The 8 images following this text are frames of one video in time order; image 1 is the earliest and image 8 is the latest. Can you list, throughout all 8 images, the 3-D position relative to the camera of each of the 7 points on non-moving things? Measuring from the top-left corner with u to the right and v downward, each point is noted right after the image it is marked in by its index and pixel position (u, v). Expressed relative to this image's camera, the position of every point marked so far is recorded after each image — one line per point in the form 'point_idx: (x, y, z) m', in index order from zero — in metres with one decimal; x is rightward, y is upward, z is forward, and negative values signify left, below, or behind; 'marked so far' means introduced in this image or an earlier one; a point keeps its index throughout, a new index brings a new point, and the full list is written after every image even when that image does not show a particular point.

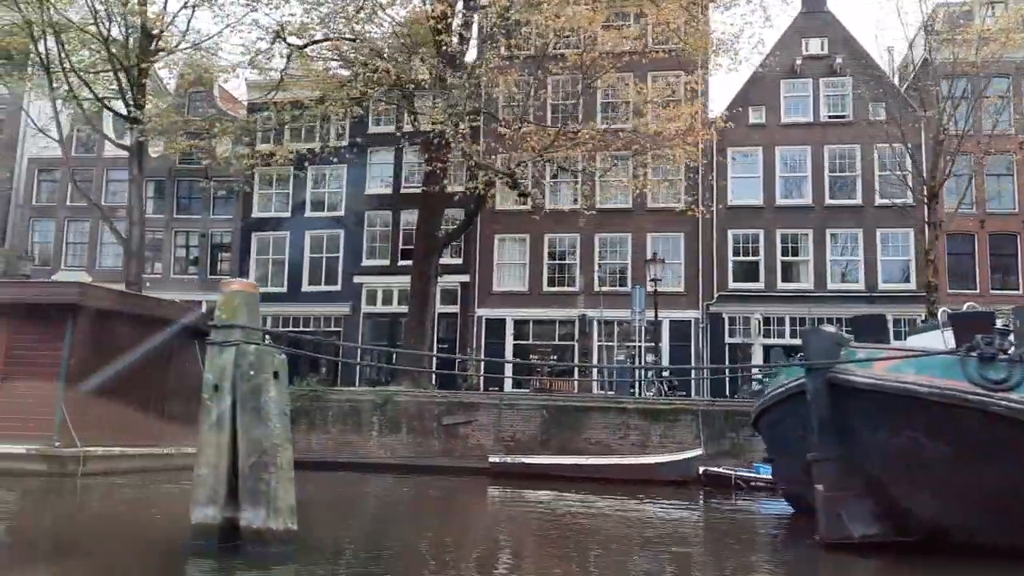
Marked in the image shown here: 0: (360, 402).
0: (-2.6, -2.0, +15.2) m
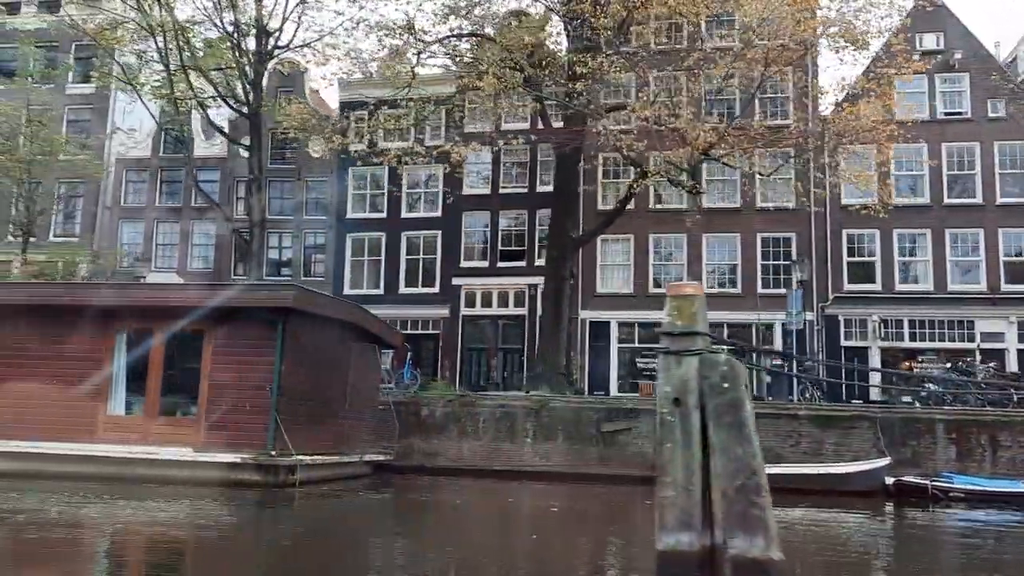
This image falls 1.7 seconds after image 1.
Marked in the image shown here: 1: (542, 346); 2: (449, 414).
0: (0.0, -2.0, +14.7) m
1: (+0.6, -1.1, +17.0) m
2: (-1.1, -2.1, +14.9) m
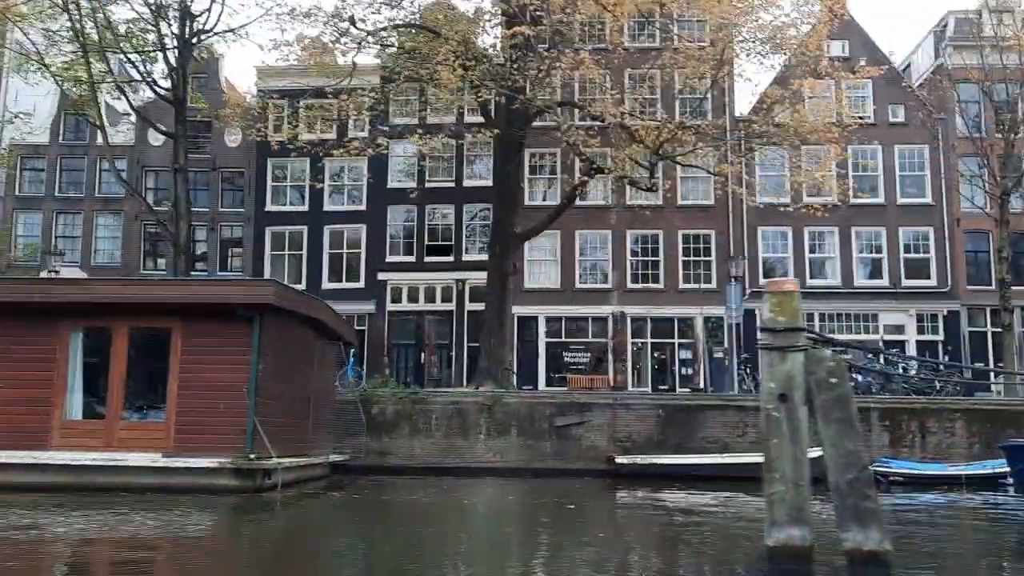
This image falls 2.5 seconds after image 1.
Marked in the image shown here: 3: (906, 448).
0: (-0.8, -1.9, +14.6) m
1: (-0.5, -1.0, +16.9) m
2: (-1.9, -2.1, +14.7) m
3: (+6.4, -2.6, +14.2) m
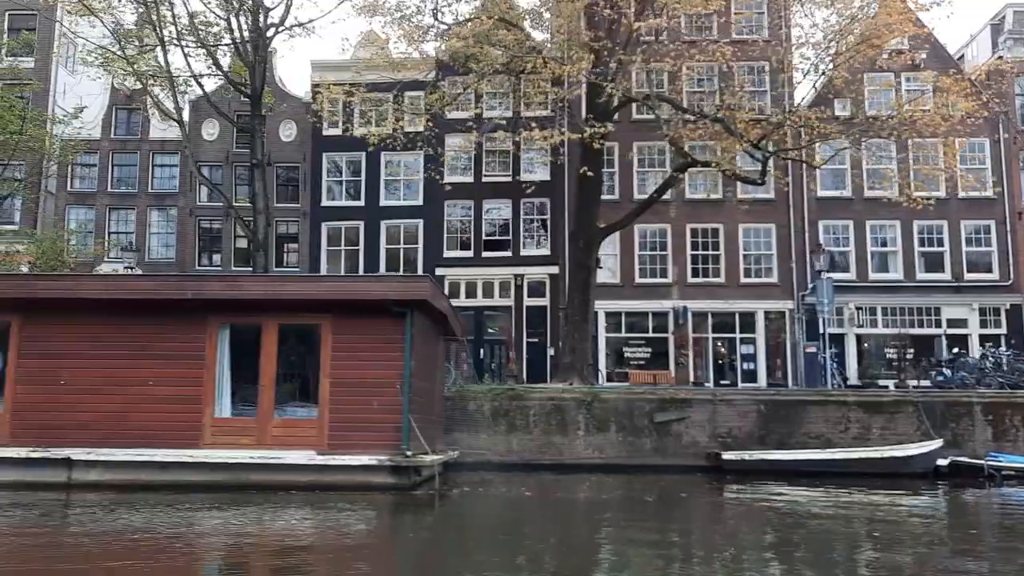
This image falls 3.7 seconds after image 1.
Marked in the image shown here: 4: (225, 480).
0: (+0.9, -1.8, +14.5) m
1: (+1.1, -0.9, +16.8) m
2: (-0.2, -2.0, +14.6) m
3: (+8.0, -2.5, +14.1) m
4: (-3.0, -2.0, +9.1) m
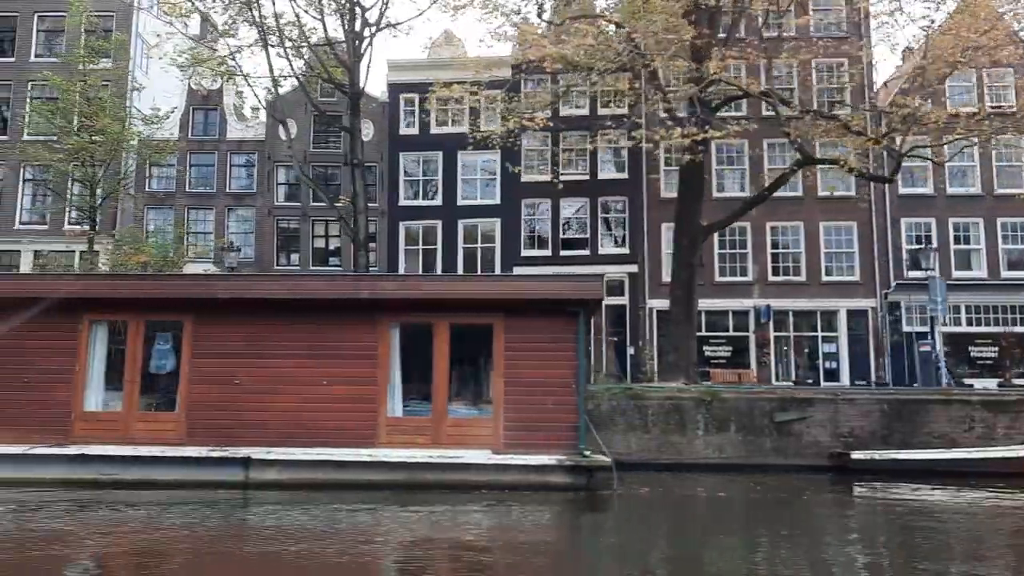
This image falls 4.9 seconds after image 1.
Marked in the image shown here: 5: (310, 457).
0: (+2.8, -1.8, +14.4) m
1: (+3.1, -0.9, +16.7) m
2: (+1.7, -2.0, +14.5) m
3: (+9.9, -2.4, +13.9) m
4: (-1.2, -2.0, +9.1) m
5: (-2.1, -1.8, +9.2) m
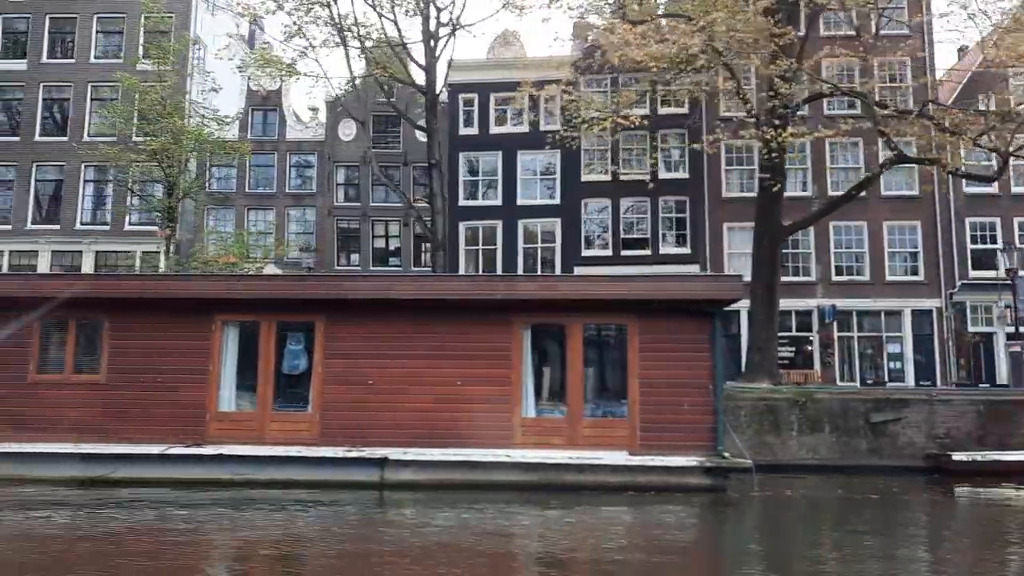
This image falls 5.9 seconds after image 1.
0: (+4.3, -1.8, +14.3) m
1: (+4.6, -0.9, +16.7) m
2: (+3.2, -2.0, +14.5) m
3: (+11.4, -2.4, +13.8) m
4: (+0.3, -2.0, +9.1) m
5: (-0.7, -1.8, +9.2) m
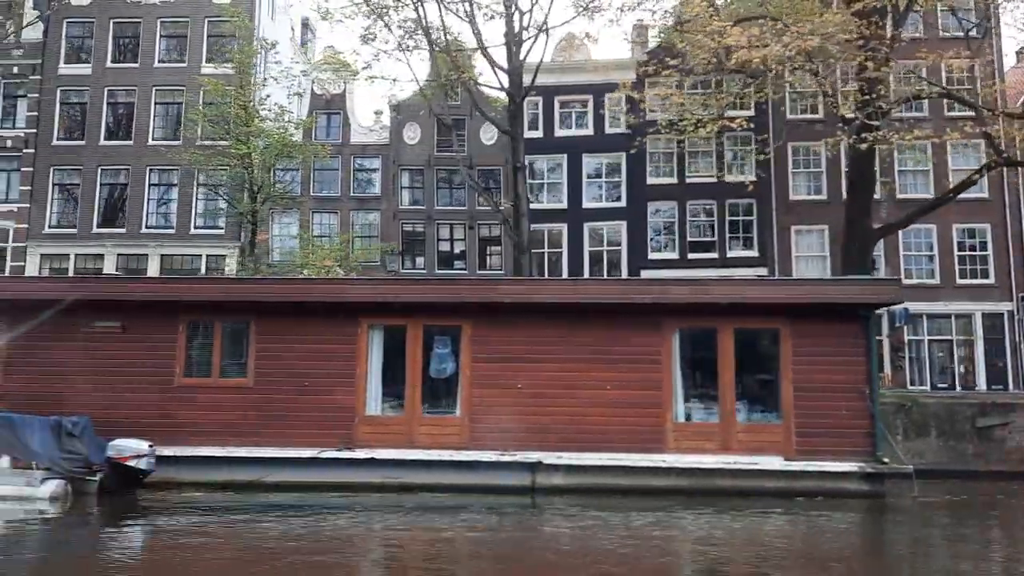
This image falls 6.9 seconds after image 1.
0: (+6.0, -1.9, +14.2) m
1: (+6.3, -1.0, +16.6) m
2: (+4.9, -2.0, +14.4) m
3: (+13.1, -2.5, +13.6) m
4: (+1.9, -2.0, +9.1) m
5: (+0.9, -1.8, +9.2) m
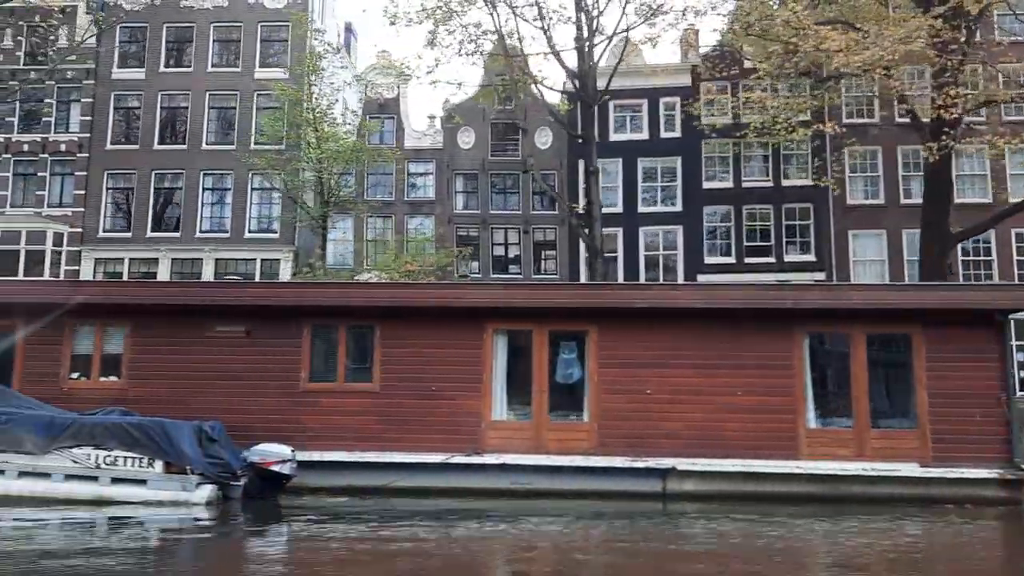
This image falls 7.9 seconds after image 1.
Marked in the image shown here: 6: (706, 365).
0: (+7.4, -2.0, +14.2) m
1: (+7.7, -1.1, +16.5) m
2: (+6.3, -2.1, +14.3) m
3: (+14.5, -2.6, +13.4) m
4: (+3.3, -2.1, +9.0) m
5: (+2.3, -1.9, +9.2) m
6: (+2.1, -0.8, +9.4) m
